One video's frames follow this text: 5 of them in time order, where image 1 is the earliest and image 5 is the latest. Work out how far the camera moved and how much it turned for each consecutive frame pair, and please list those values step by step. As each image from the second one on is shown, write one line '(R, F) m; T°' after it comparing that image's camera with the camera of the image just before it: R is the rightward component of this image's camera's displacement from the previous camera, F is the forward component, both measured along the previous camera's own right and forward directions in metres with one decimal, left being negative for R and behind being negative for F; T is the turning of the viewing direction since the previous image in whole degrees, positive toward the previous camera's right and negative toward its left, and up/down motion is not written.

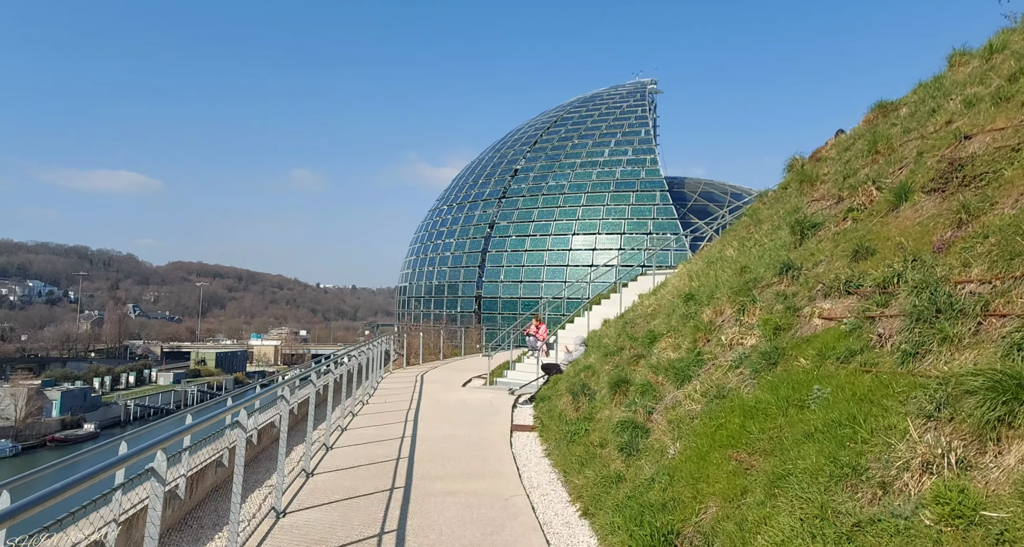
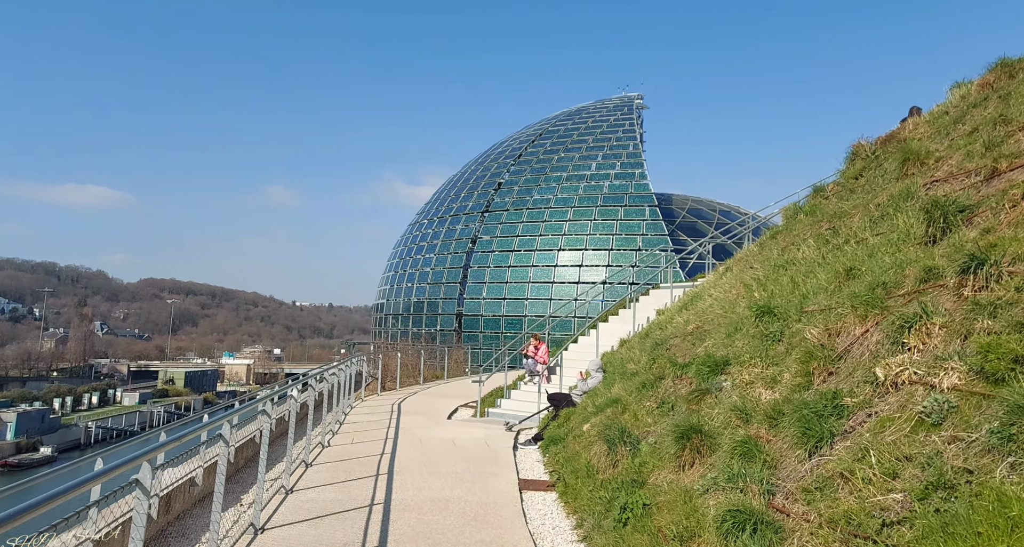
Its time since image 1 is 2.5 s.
(-0.4, +2.4) m; +2°
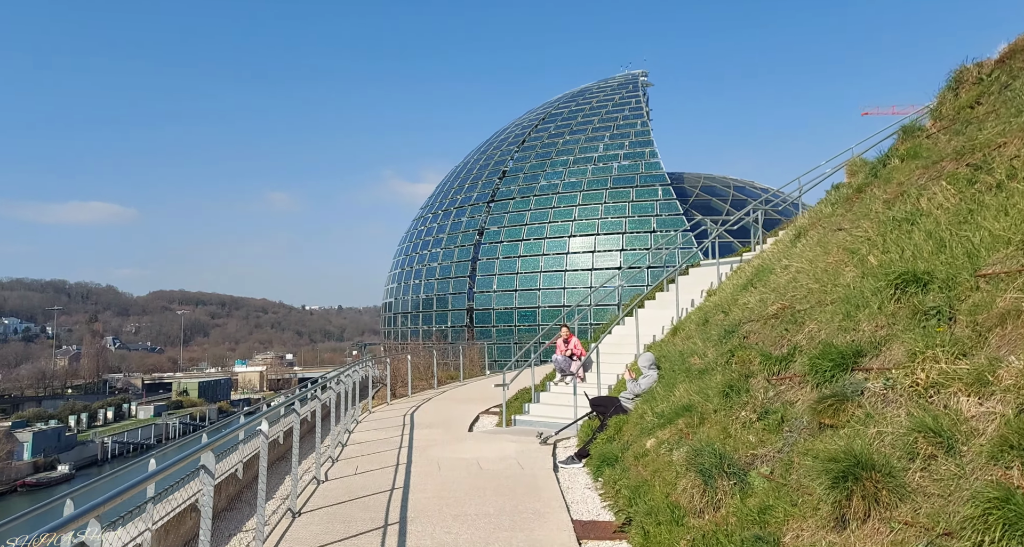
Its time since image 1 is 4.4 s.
(-0.3, +1.9) m; -1°
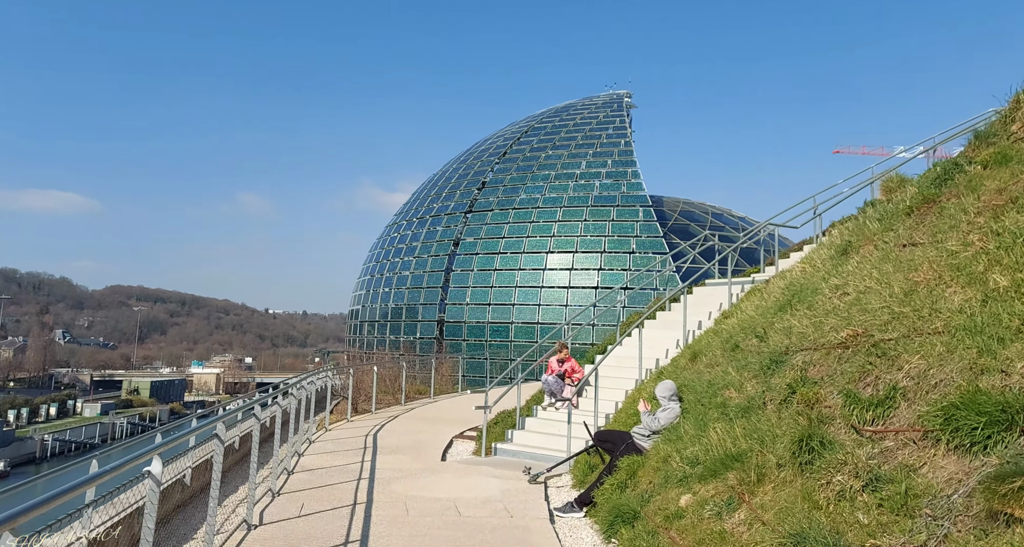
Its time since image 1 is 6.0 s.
(-0.3, +1.5) m; +3°
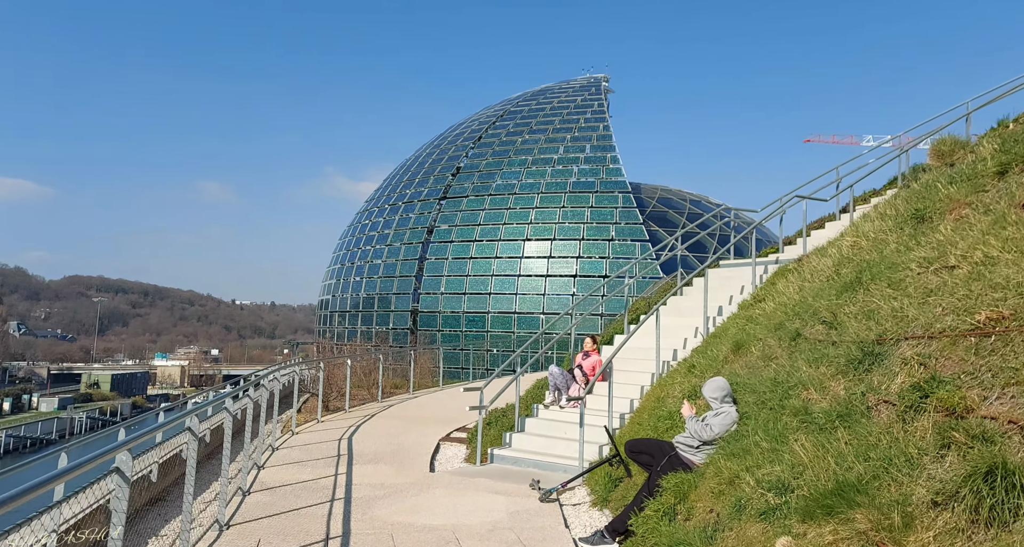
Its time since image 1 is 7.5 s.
(-0.4, +1.5) m; +3°
